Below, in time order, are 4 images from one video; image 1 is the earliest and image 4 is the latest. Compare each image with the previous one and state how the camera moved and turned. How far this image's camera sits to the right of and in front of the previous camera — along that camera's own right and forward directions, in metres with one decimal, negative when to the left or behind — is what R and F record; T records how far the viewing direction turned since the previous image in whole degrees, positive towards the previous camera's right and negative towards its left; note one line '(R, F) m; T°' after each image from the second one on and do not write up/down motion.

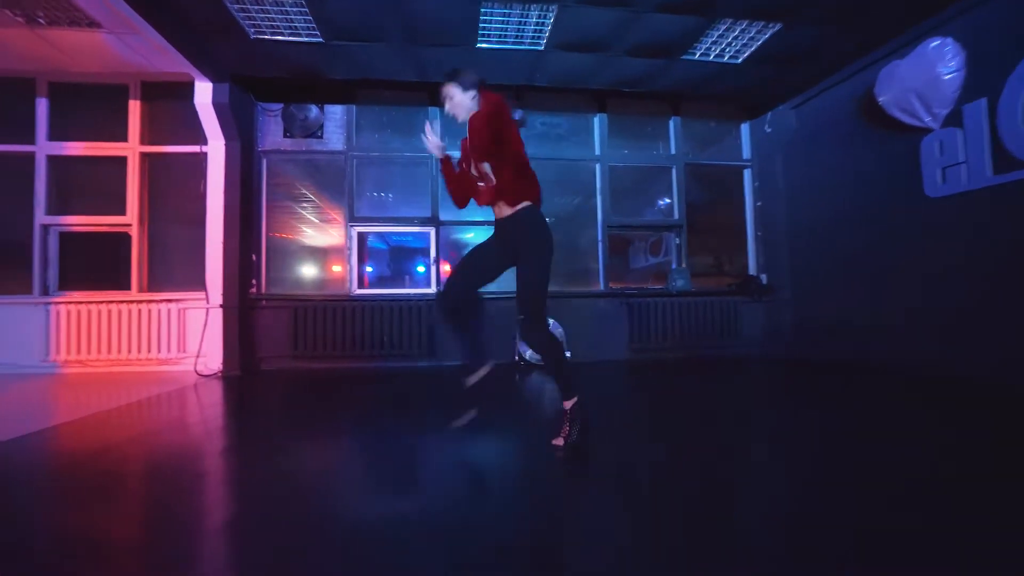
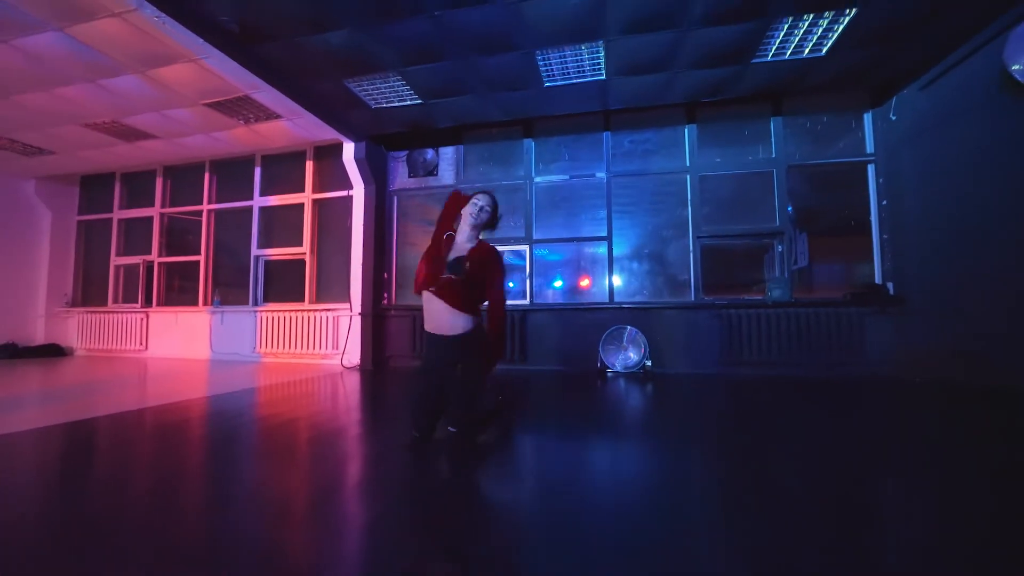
(+0.8, -0.3) m; -19°
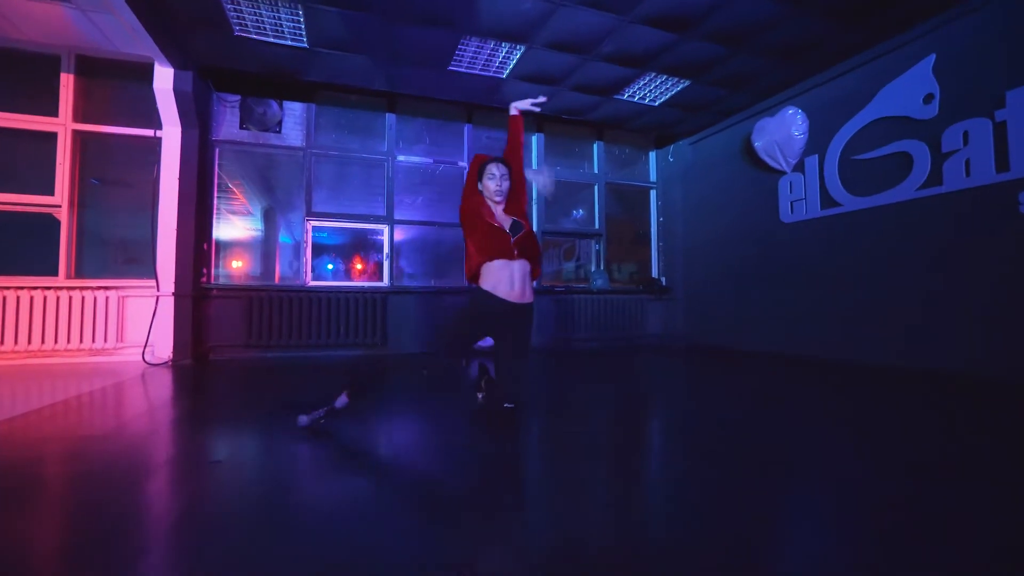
(-1.5, +0.3) m; +32°
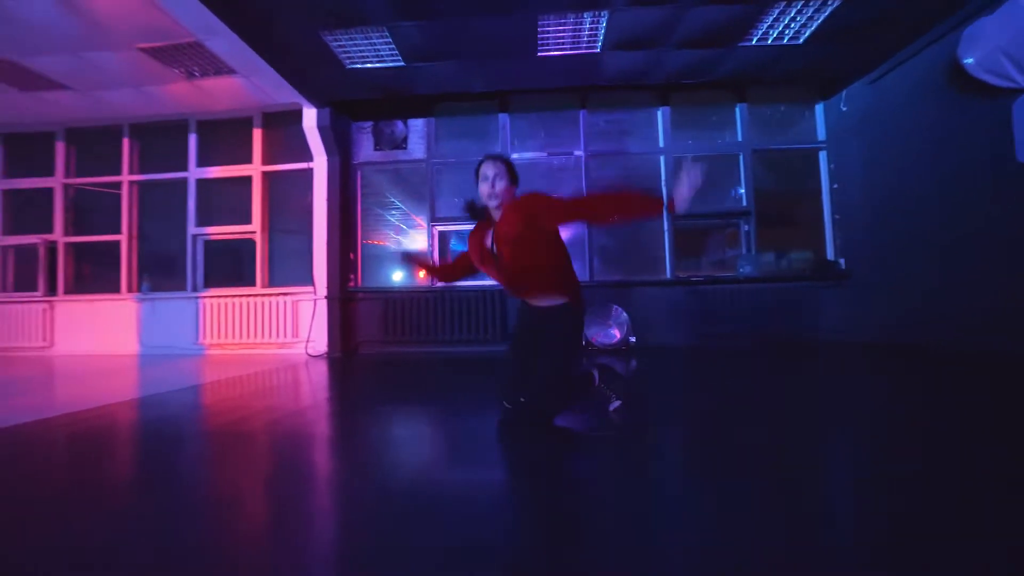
(+0.7, +0.4) m; -23°
